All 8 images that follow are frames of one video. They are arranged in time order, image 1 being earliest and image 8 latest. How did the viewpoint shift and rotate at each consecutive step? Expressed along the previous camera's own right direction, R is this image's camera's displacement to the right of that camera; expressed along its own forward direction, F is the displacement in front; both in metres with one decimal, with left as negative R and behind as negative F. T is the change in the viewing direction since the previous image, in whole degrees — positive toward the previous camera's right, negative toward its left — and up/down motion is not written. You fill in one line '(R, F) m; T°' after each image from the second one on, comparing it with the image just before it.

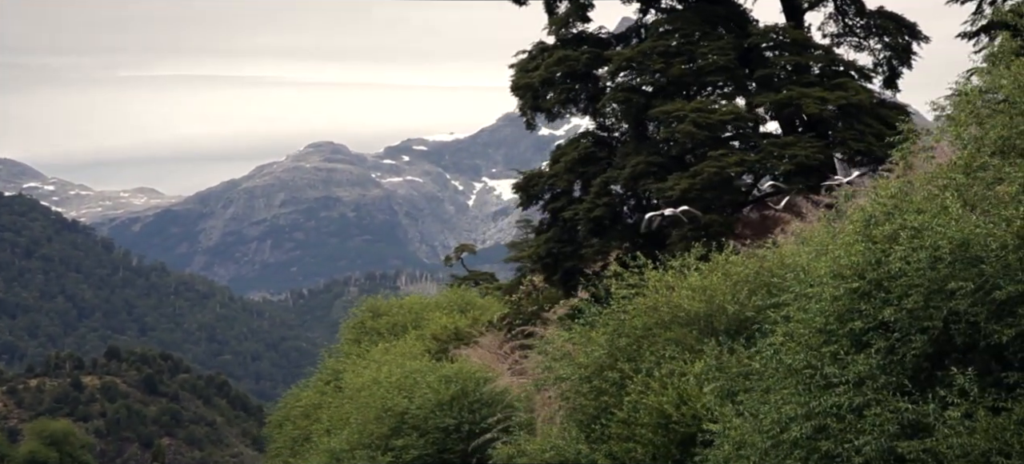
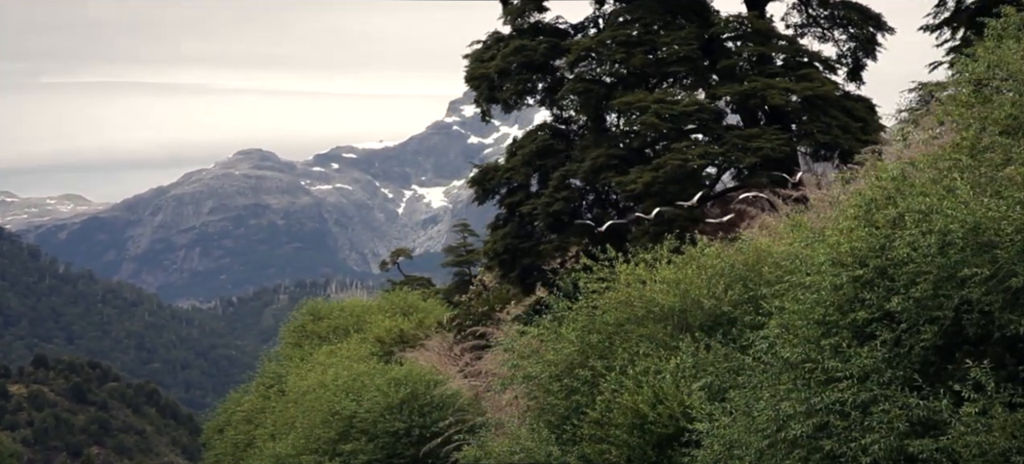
(-0.5, +1.1) m; +3°
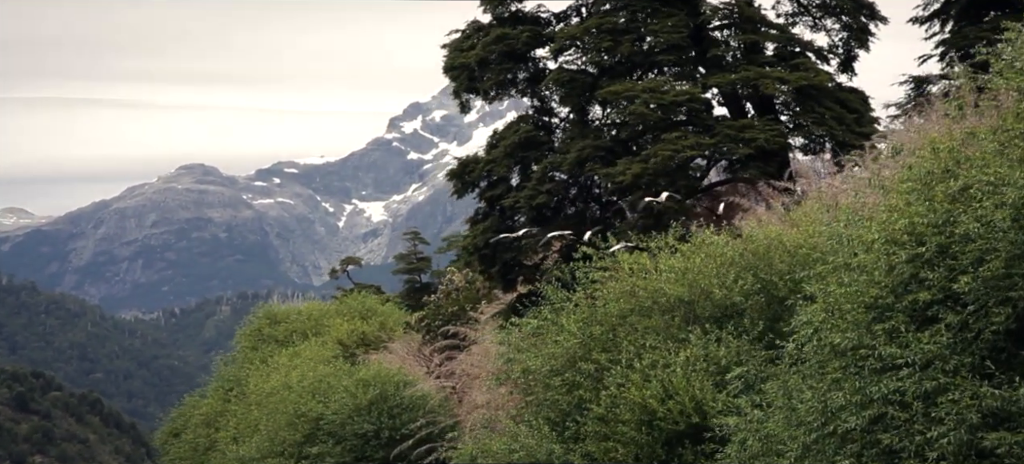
(-0.8, +1.4) m; +2°
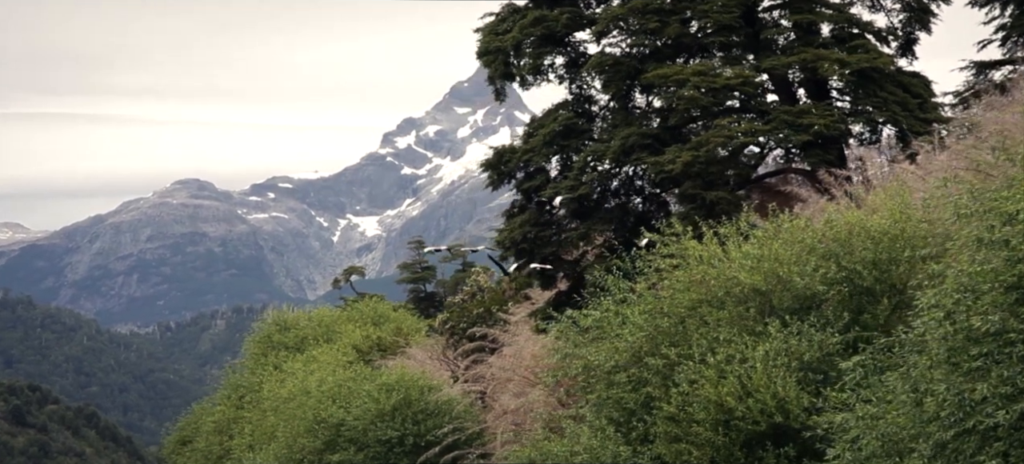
(-0.9, +1.7) m; 0°
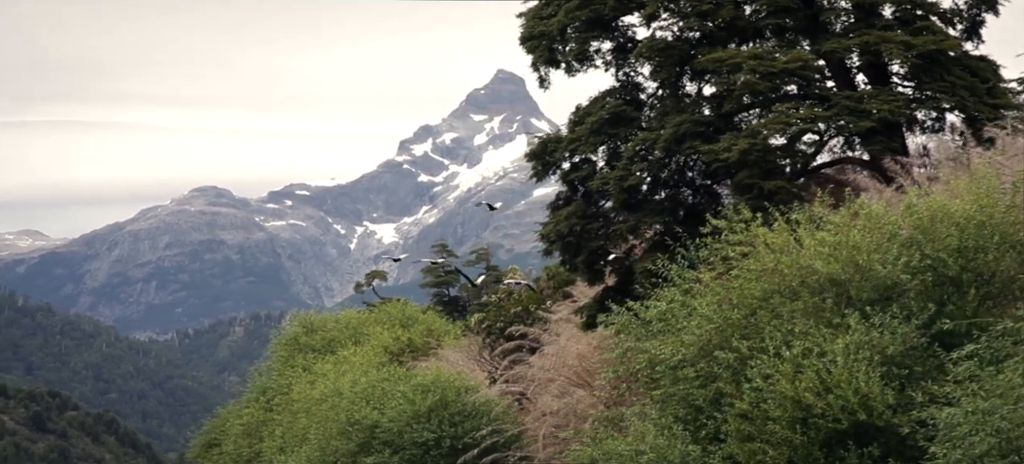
(-0.6, +1.2) m; -1°
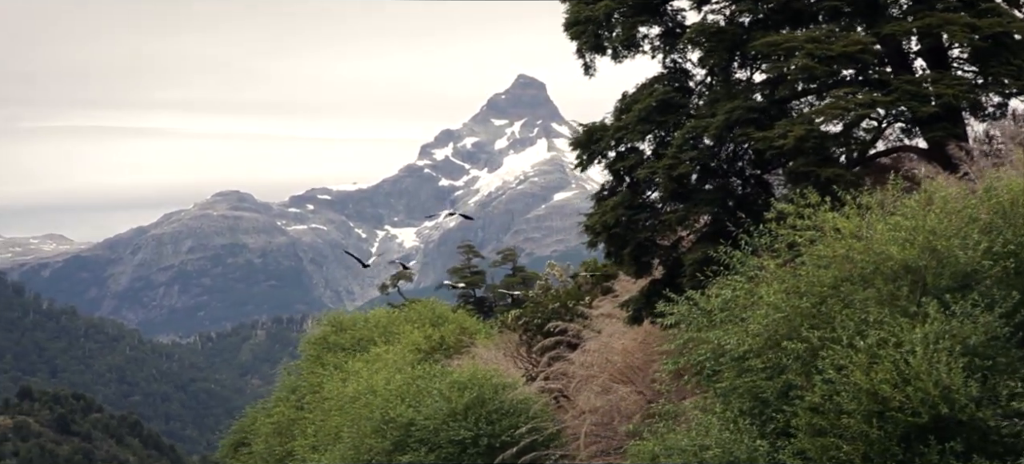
(-0.5, +0.9) m; -1°
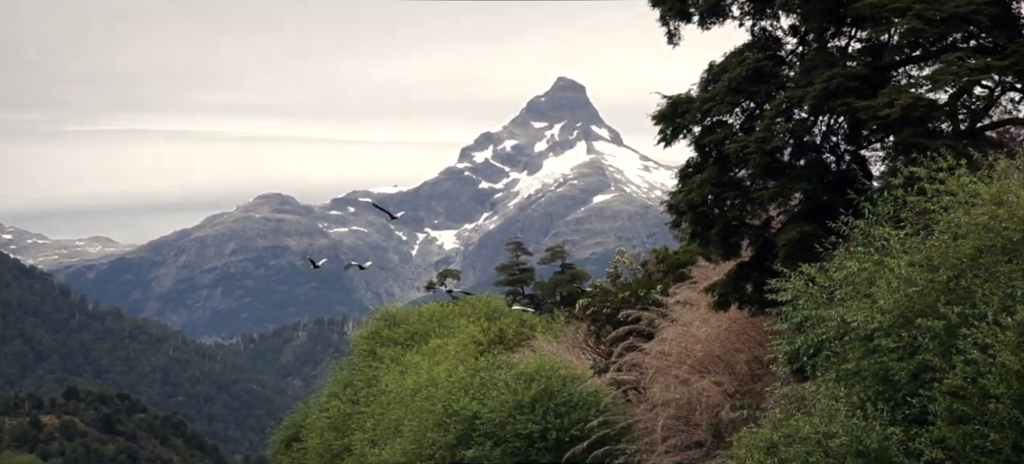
(-0.7, +1.6) m; -2°
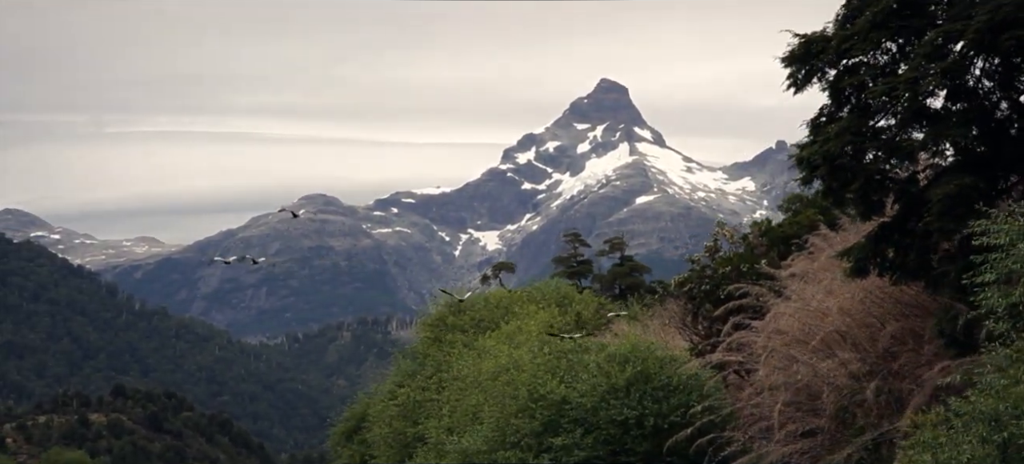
(-1.2, +2.8) m; -2°
